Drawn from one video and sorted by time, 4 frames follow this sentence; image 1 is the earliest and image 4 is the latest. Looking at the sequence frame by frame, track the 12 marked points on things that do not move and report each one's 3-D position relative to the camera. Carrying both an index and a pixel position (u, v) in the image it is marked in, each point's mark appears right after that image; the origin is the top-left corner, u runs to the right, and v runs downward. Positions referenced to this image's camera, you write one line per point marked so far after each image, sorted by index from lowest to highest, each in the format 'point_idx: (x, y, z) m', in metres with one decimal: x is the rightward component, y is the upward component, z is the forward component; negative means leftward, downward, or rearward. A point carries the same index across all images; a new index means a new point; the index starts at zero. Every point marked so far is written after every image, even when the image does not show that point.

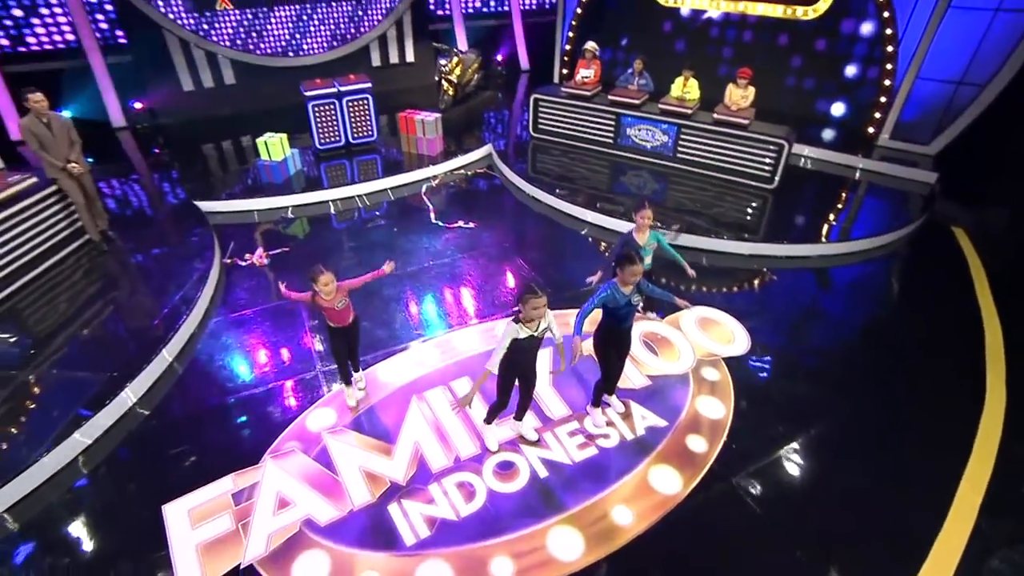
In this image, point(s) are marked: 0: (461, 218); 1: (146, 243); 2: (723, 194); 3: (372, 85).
0: (-0.6, +0.8, +7.7) m
1: (-3.5, +0.5, +6.8) m
2: (+2.3, +0.9, +7.8) m
3: (-1.6, +2.3, +8.0) m
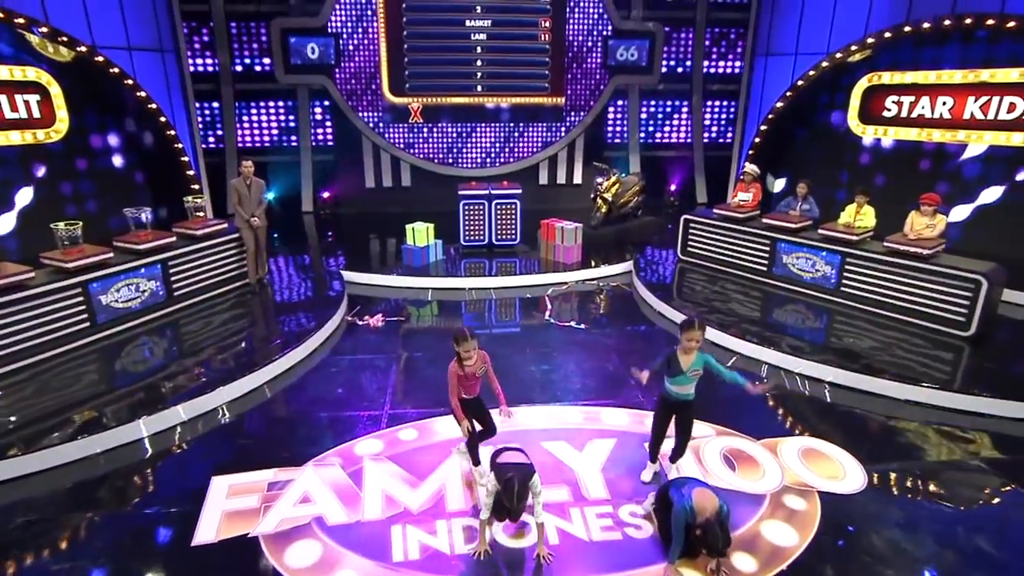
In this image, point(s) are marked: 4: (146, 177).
0: (+0.6, -0.3, +7.4) m
1: (-2.4, 0.0, +7.7) m
2: (+3.4, -0.5, +6.4) m
3: (+0.1, +1.1, +8.4) m
4: (-4.5, +1.4, +8.8) m
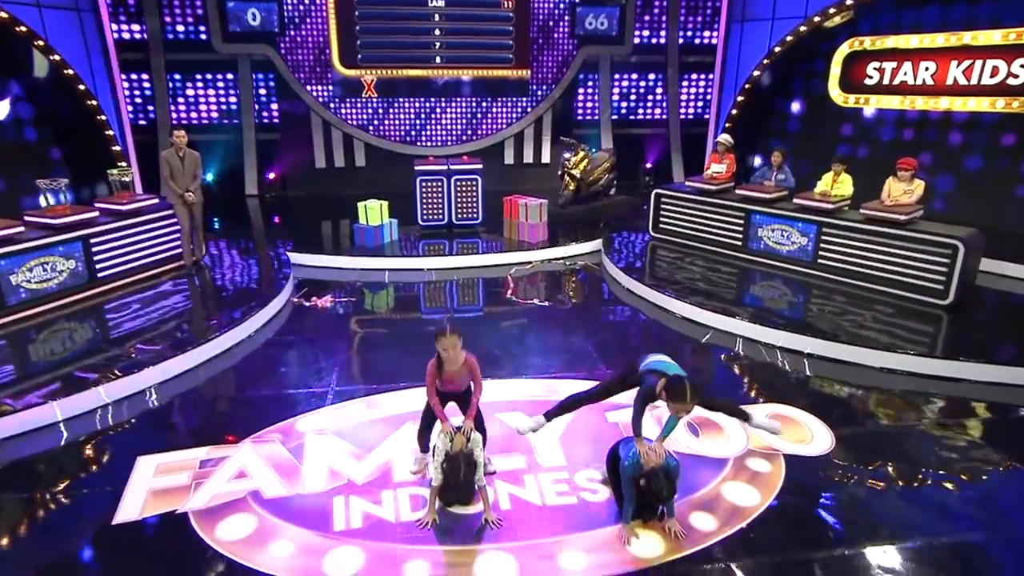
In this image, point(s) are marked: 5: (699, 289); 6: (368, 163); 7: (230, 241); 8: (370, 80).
0: (+0.3, -0.1, +6.9) m
1: (-2.7, +0.2, +7.1) m
2: (+3.1, -0.2, +6.1) m
3: (-0.3, +1.3, +8.0) m
4: (-5.0, +1.5, +8.0) m
5: (+1.8, 0.0, +6.8) m
6: (-1.9, +1.8, +9.6) m
7: (-3.1, +0.5, +7.9) m
8: (-1.7, +2.6, +8.7) m
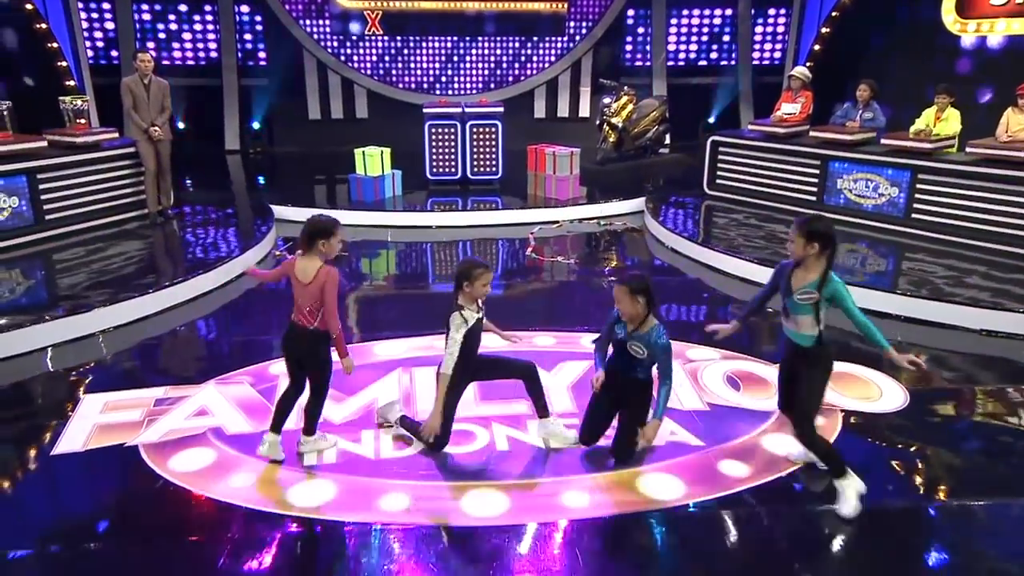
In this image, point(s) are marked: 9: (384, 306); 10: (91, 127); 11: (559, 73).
0: (+0.6, +0.2, +5.8) m
1: (-2.5, +0.5, +5.8) m
2: (+3.4, +0.1, +5.0) m
3: (-0.1, +1.6, +6.8) m
4: (-4.7, +1.9, +6.8) m
5: (+2.0, +0.3, +5.7) m
6: (-1.6, +2.0, +8.4) m
7: (-2.8, +0.8, +6.7) m
8: (-1.4, +2.9, +7.6) m
9: (-0.8, -0.2, +4.4) m
10: (-3.2, +1.2, +5.5) m
11: (+0.5, +2.4, +8.1) m
